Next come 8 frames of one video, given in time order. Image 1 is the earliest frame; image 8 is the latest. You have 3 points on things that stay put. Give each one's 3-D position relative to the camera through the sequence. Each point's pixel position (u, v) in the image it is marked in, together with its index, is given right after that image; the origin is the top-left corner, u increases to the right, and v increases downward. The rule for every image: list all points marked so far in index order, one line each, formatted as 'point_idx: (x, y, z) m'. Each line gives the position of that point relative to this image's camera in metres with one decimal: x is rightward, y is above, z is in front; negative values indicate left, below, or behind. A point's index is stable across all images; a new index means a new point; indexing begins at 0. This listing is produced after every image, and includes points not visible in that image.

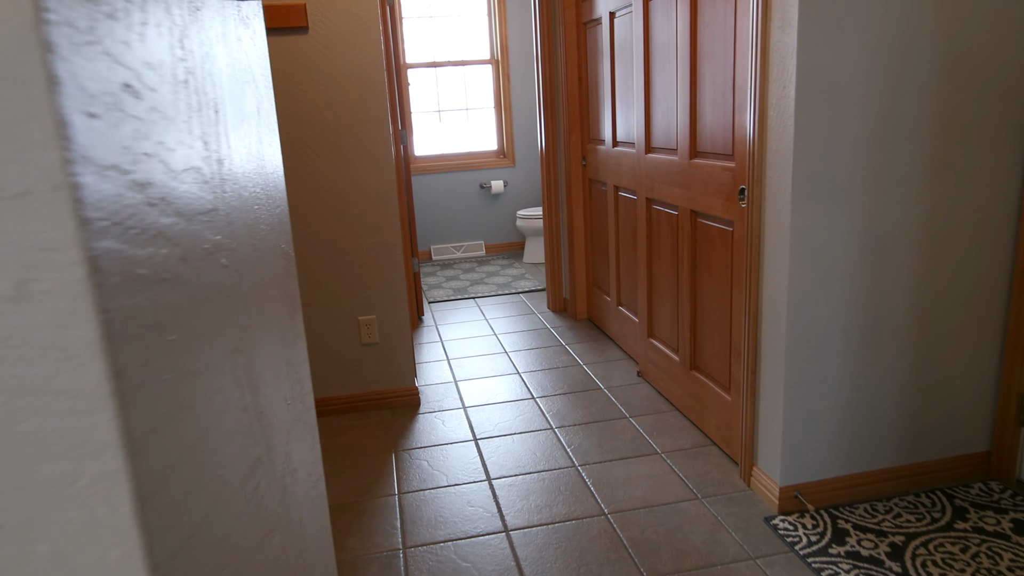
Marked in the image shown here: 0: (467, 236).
0: (-0.4, +0.4, +5.7) m
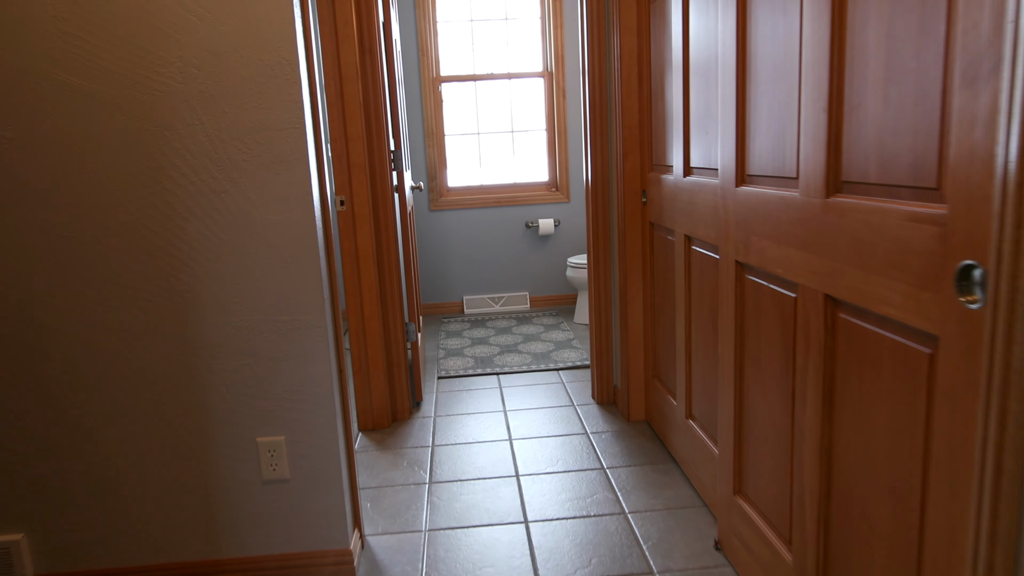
0: (0.0, 0.0, +4.7) m
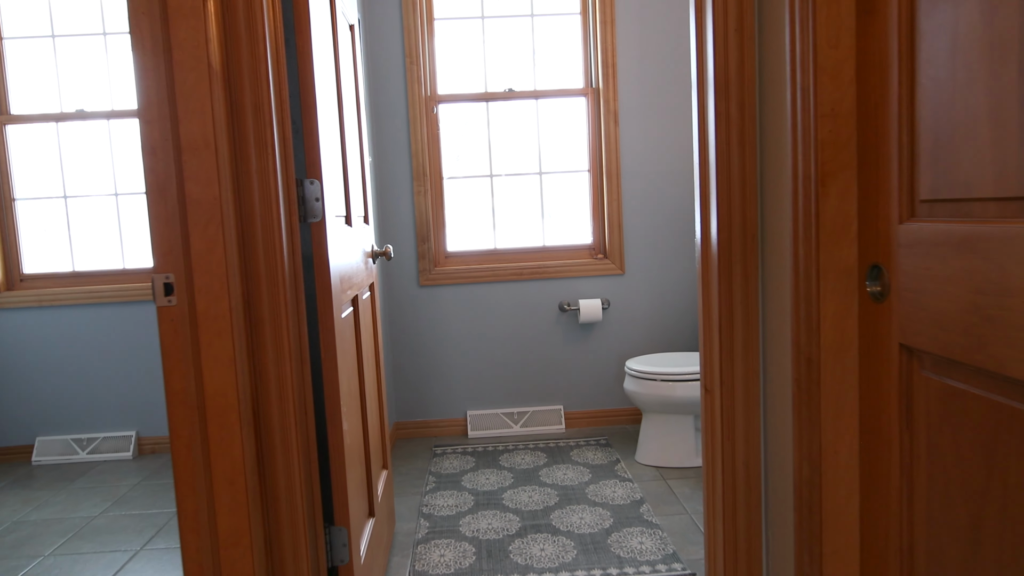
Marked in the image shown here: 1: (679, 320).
0: (+0.1, -0.5, +3.2) m
1: (+0.8, -0.1, +3.2) m
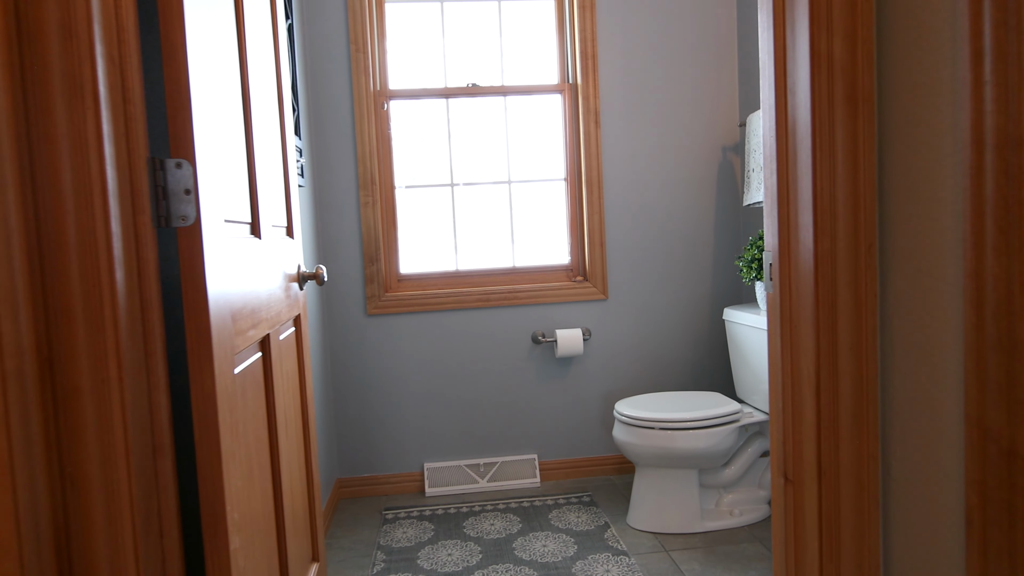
0: (0.0, -0.6, +2.7) m
1: (+0.6, -0.3, +2.8) m
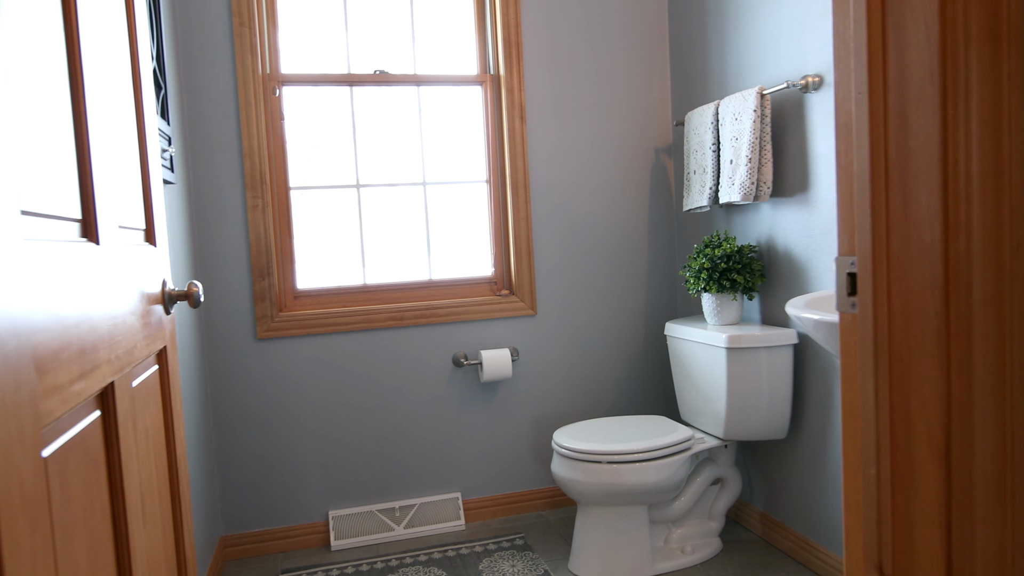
0: (-0.3, -0.7, +2.4) m
1: (+0.3, -0.3, +2.6) m
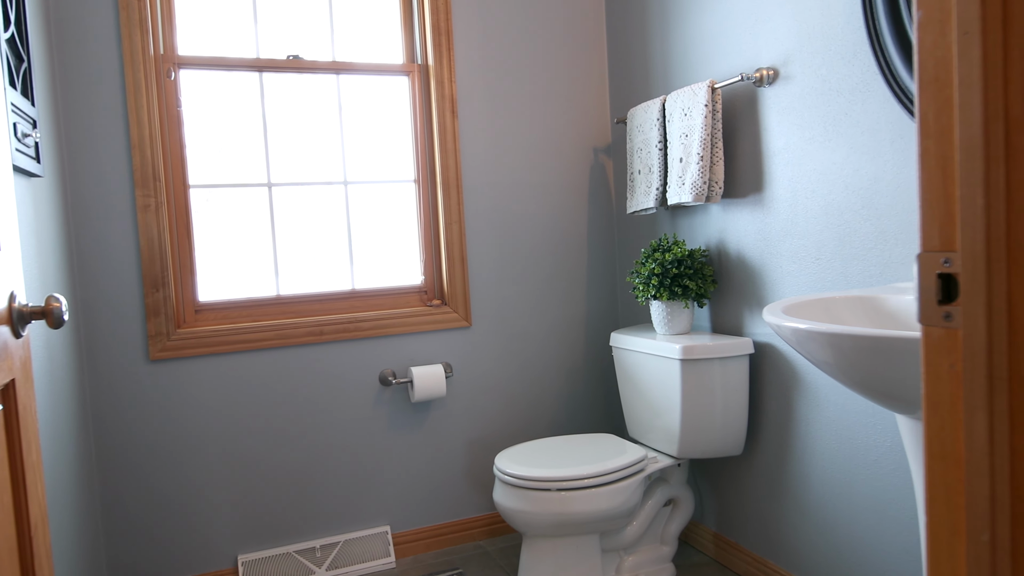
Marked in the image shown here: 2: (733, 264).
0: (-0.5, -0.7, +2.1) m
1: (+0.1, -0.3, +2.4) m
2: (+0.6, +0.1, +1.9) m
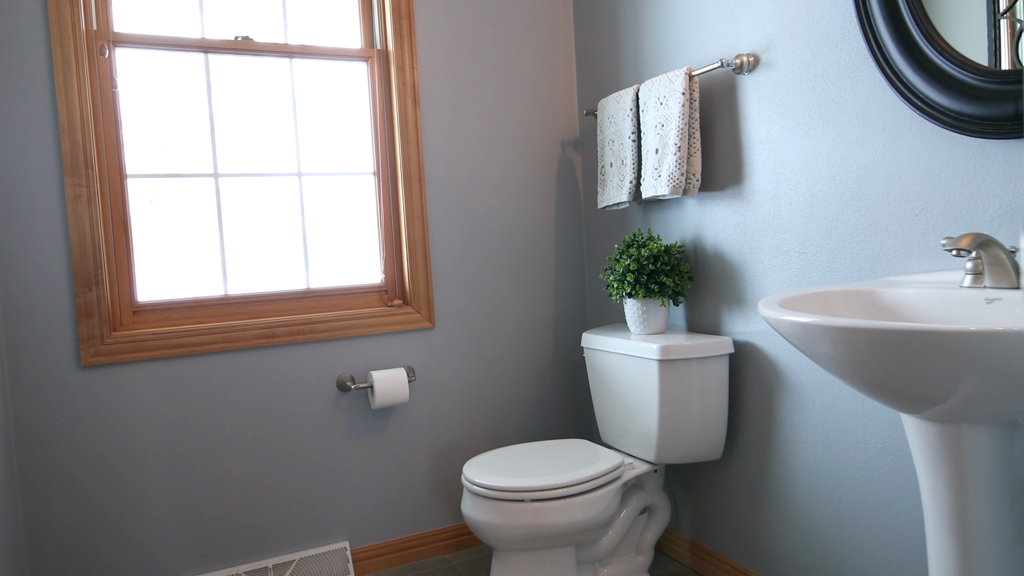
0: (-0.6, -0.7, +2.0) m
1: (0.0, -0.3, +2.3) m
2: (+0.5, +0.1, +1.9) m
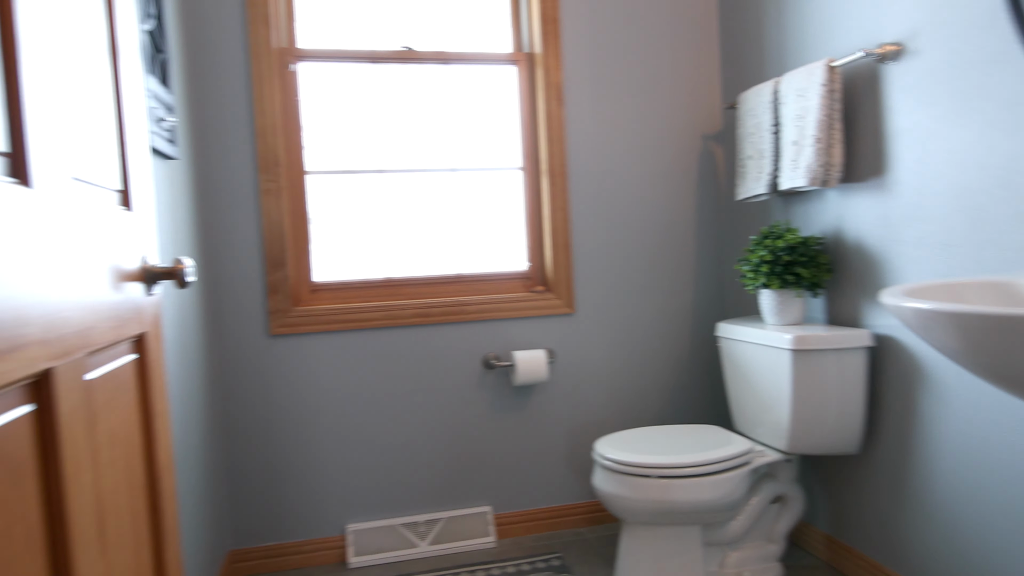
0: (-0.2, -0.6, +2.2) m
1: (+0.4, -0.3, +2.3) m
2: (+0.9, +0.1, +1.8) m
